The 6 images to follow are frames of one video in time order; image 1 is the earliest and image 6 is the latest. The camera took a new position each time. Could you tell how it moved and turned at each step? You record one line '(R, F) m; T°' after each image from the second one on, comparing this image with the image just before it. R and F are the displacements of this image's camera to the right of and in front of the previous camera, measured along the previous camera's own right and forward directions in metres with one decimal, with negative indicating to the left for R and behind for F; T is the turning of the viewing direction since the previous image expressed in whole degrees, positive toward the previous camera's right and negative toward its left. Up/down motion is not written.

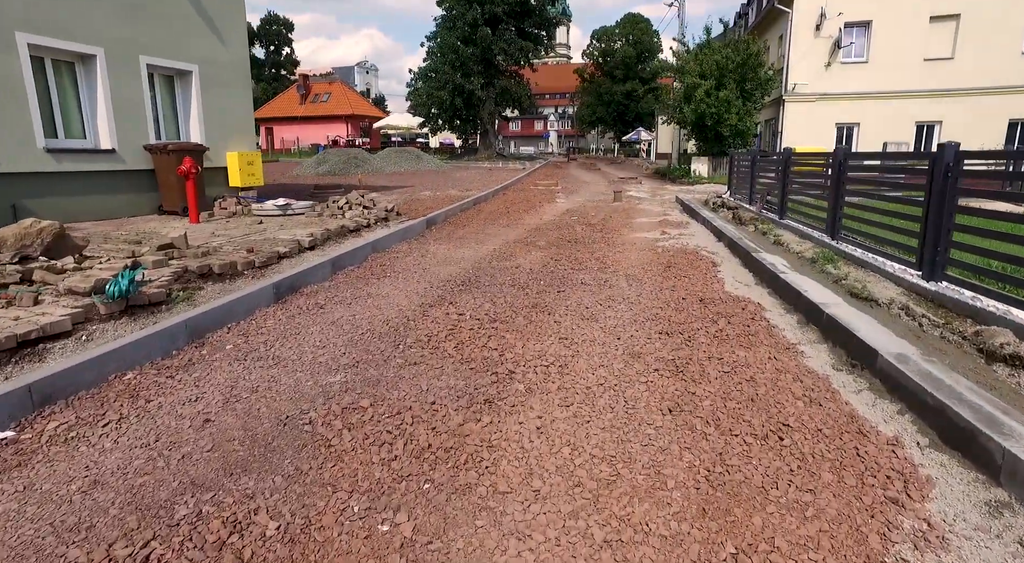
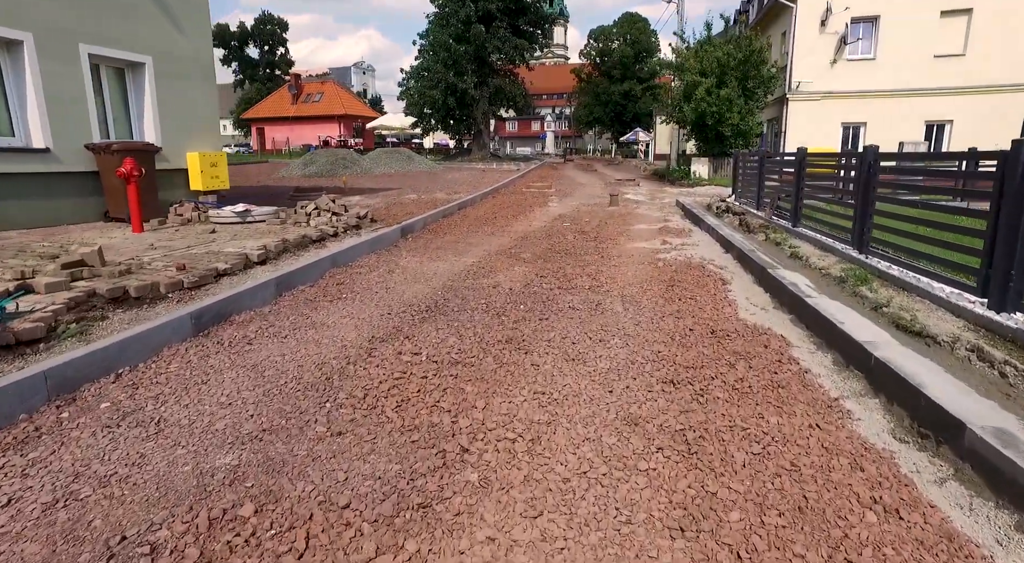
(+0.2, +0.9) m; 0°
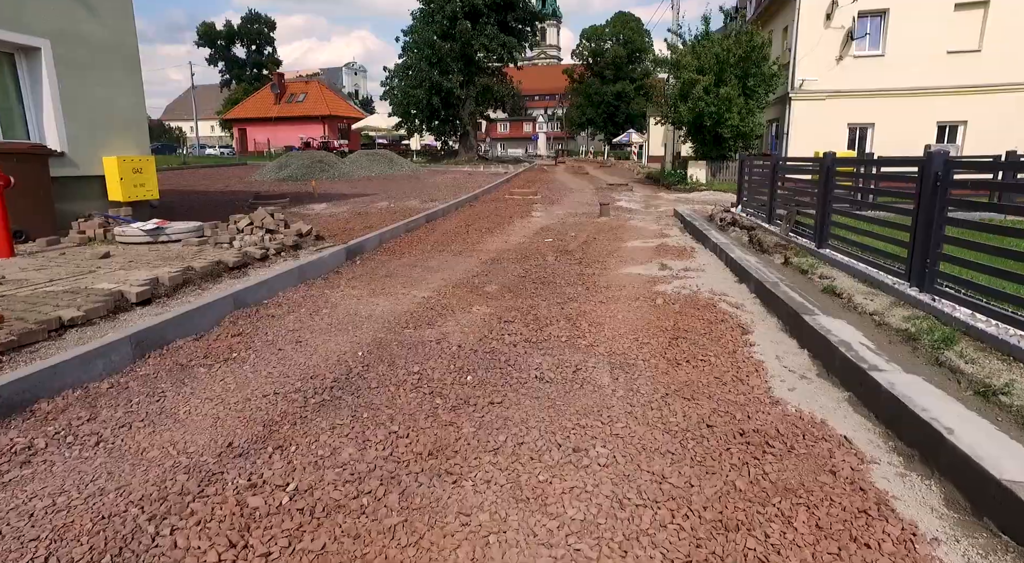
(+0.3, +1.5) m; +1°
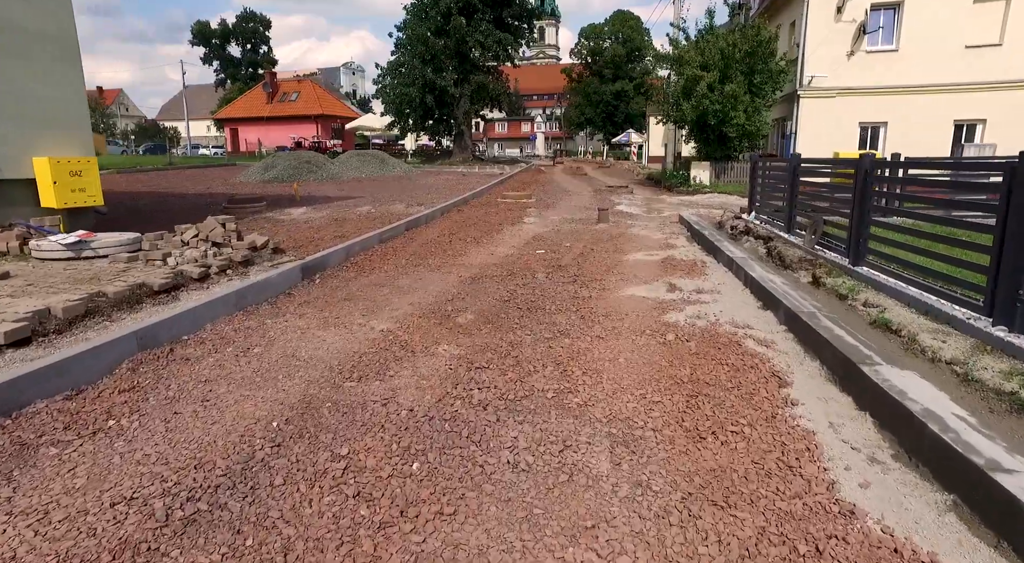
(+0.2, +1.0) m; 0°
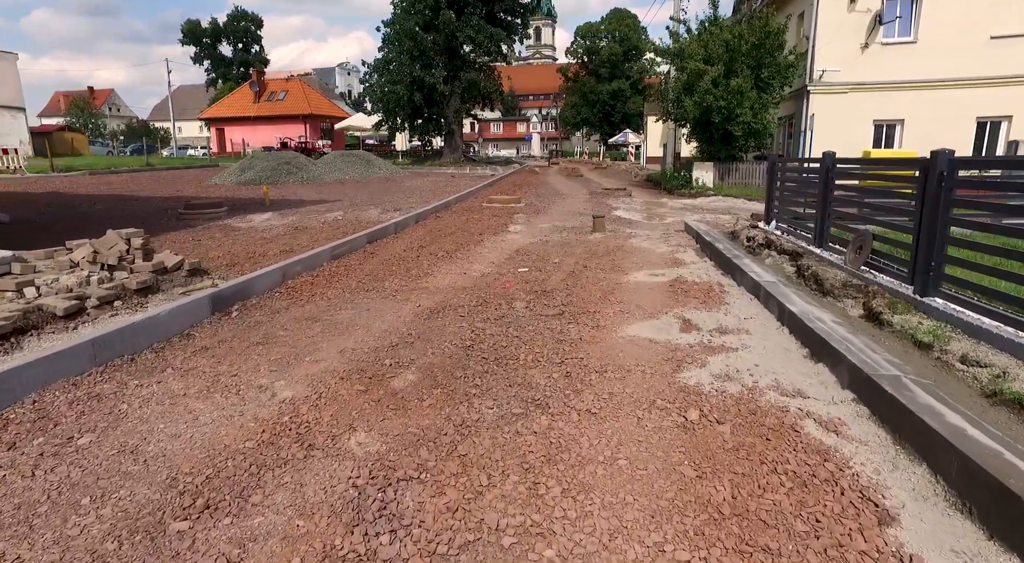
(+0.2, +1.4) m; 0°
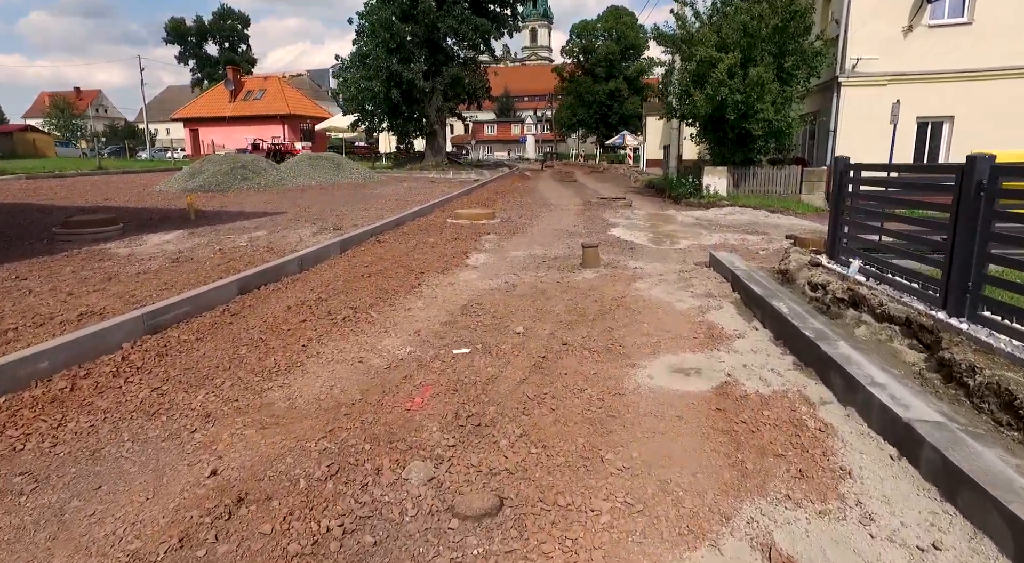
(+0.5, +2.9) m; 0°
